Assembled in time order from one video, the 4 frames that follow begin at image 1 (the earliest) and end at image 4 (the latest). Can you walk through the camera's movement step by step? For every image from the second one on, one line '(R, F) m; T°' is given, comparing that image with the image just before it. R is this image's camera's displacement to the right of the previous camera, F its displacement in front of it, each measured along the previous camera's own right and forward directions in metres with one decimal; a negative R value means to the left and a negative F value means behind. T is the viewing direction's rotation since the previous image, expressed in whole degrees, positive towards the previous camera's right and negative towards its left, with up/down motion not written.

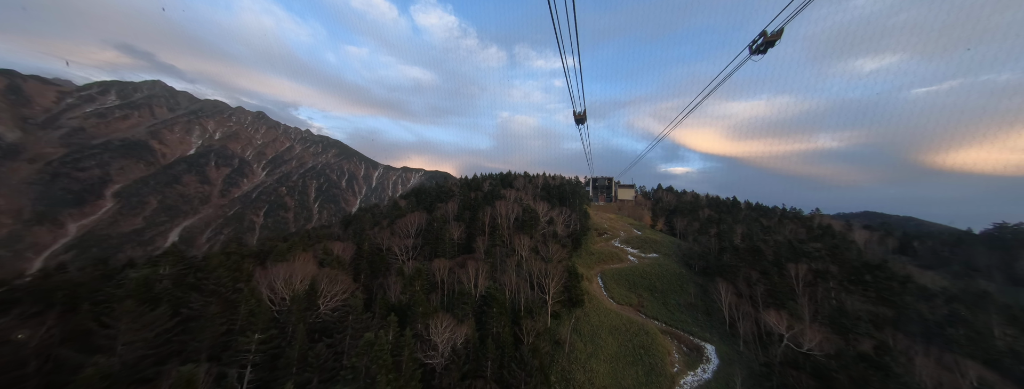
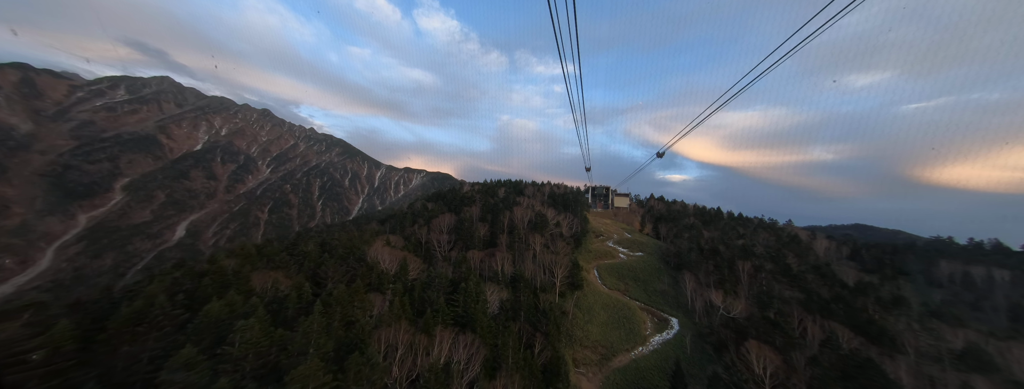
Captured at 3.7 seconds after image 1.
(-2.0, -7.4) m; 0°
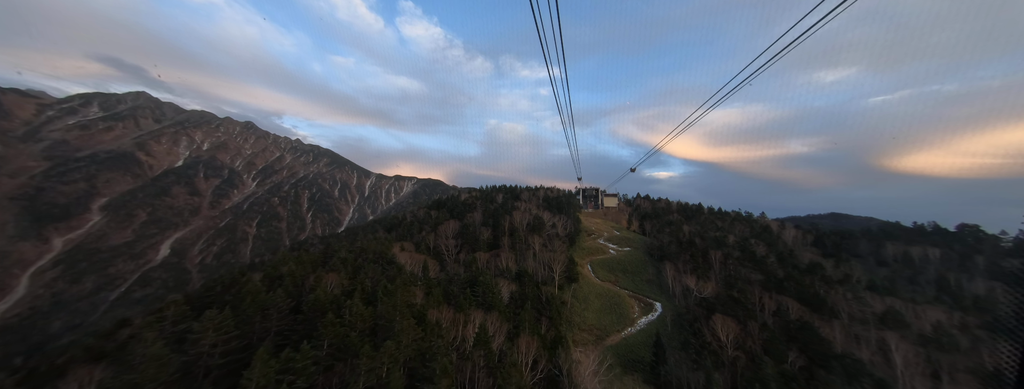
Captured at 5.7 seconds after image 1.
(-1.1, -3.9) m; +2°
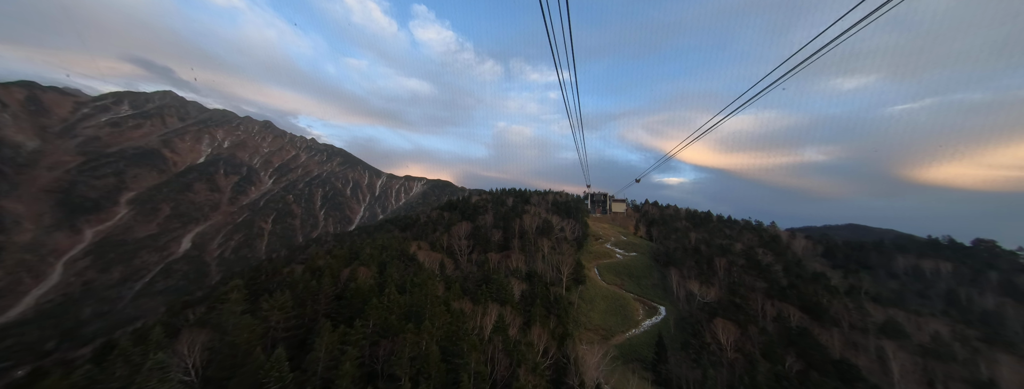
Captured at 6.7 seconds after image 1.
(-0.3, -1.8) m; -2°
